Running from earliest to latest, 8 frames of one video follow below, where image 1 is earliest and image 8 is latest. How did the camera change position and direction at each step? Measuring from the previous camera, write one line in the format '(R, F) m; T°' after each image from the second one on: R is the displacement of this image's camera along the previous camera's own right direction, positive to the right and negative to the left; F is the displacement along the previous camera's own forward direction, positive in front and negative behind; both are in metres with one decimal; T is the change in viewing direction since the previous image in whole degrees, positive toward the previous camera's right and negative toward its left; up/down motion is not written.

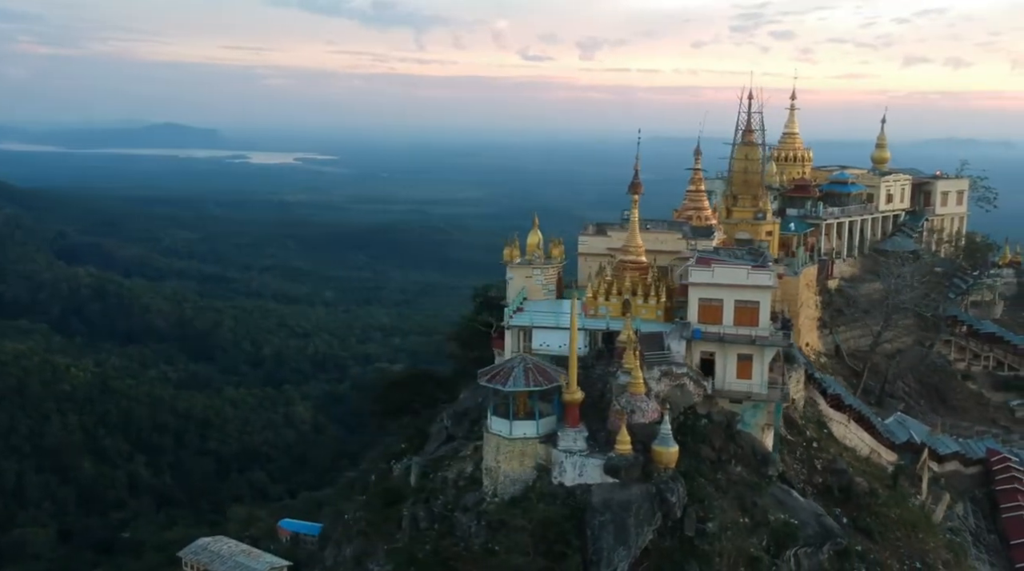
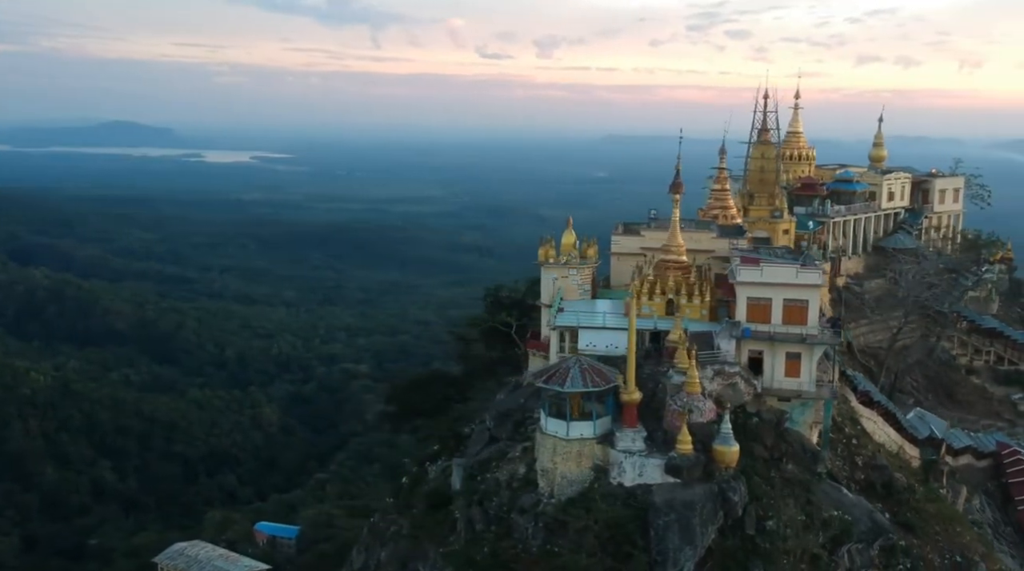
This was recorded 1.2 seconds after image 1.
(-1.3, +0.1) m; +2°
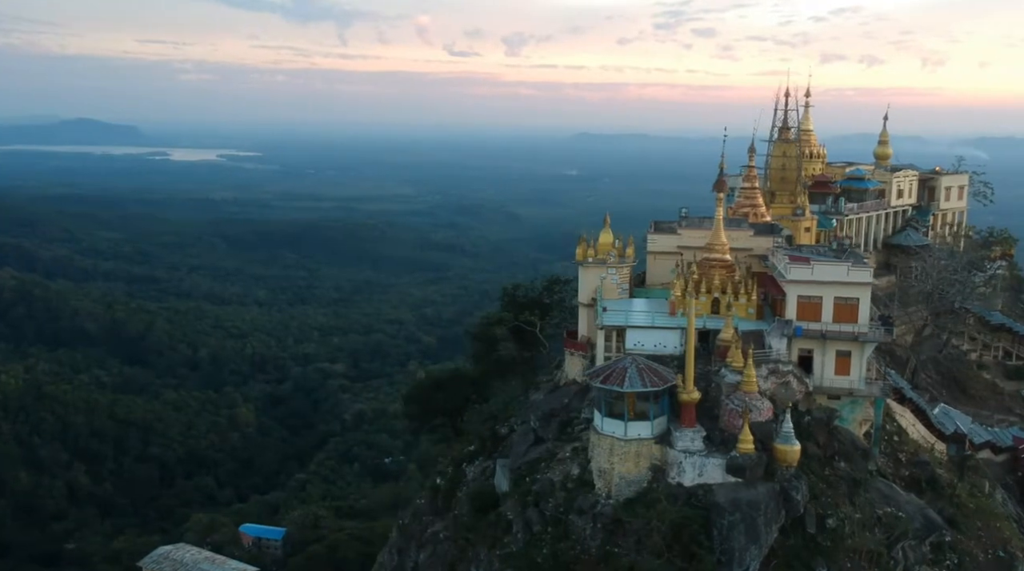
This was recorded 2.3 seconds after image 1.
(-1.2, +0.1) m; +1°
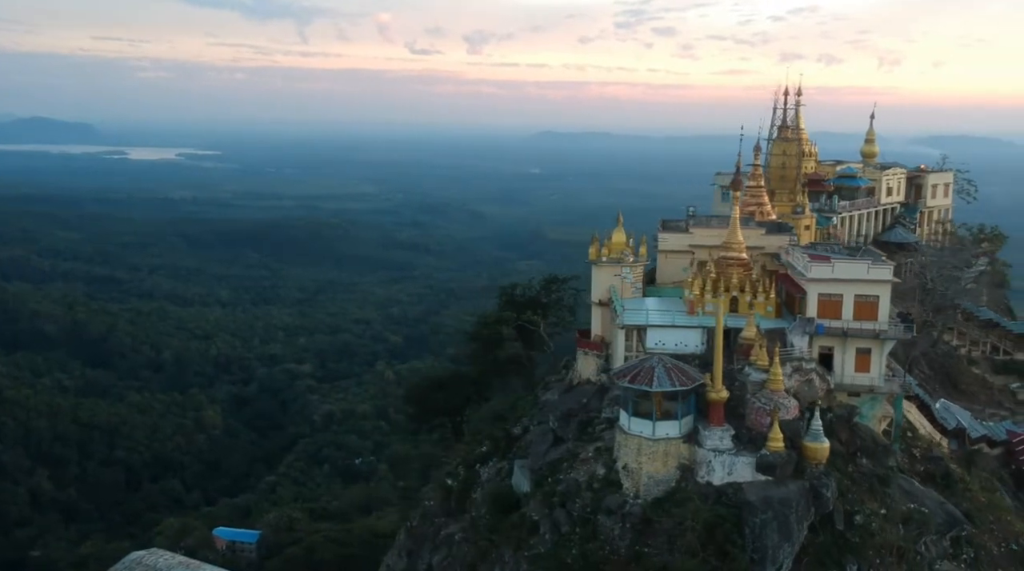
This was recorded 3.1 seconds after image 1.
(-0.9, +0.1) m; +2°
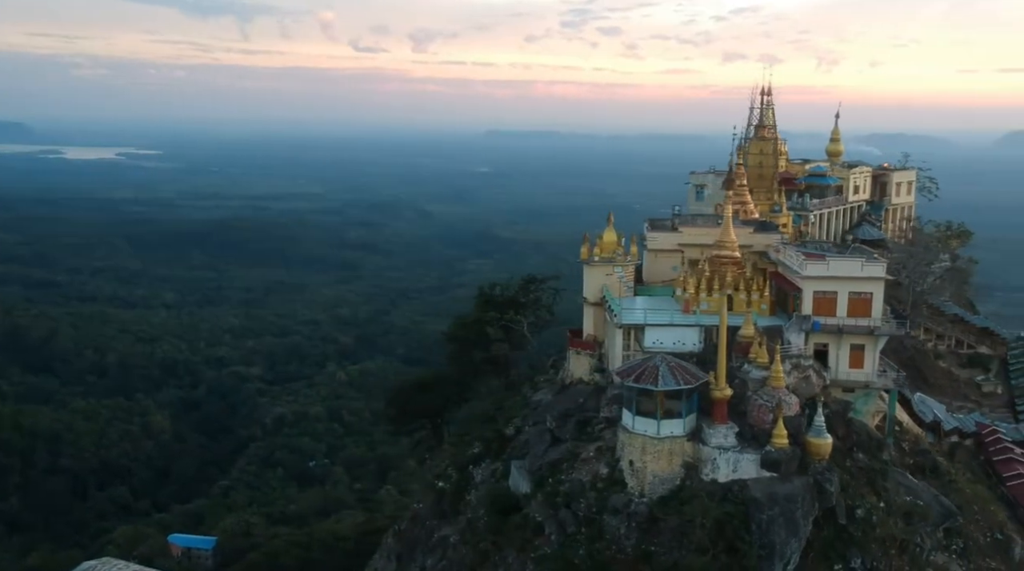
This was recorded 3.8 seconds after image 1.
(-0.8, +0.1) m; +3°
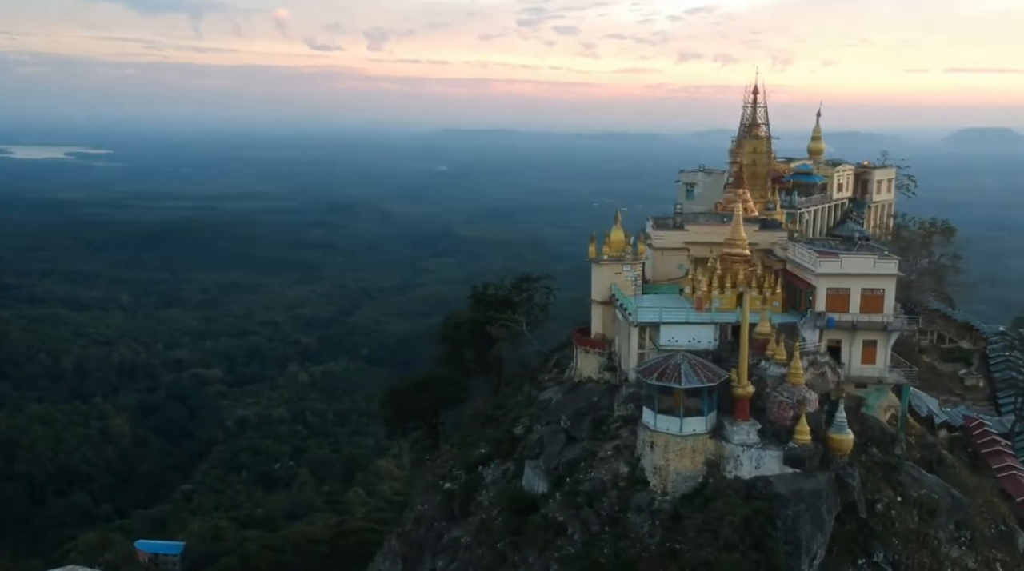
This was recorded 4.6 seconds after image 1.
(-0.9, +0.1) m; +2°
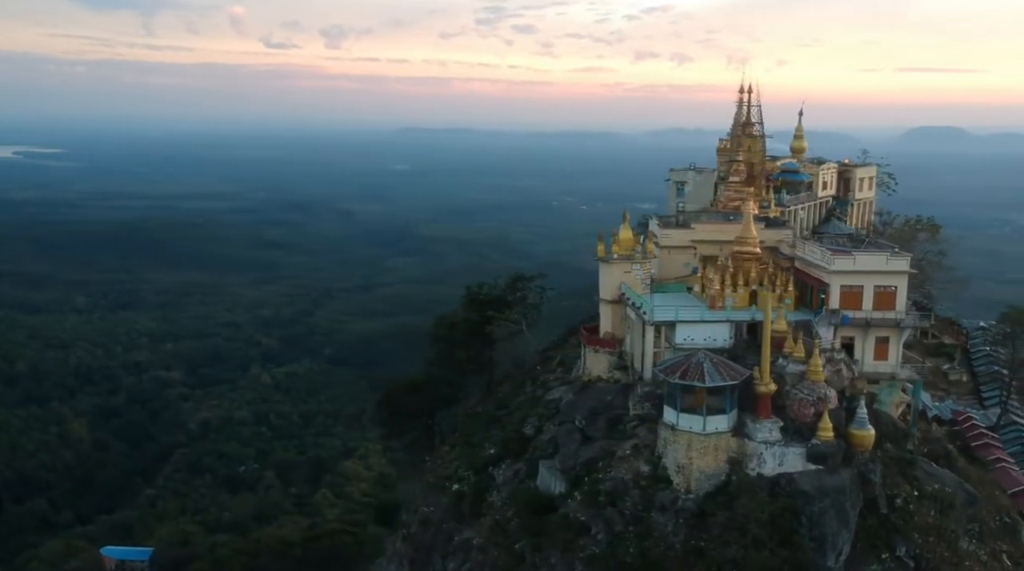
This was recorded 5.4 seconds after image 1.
(-0.9, +0.1) m; +2°
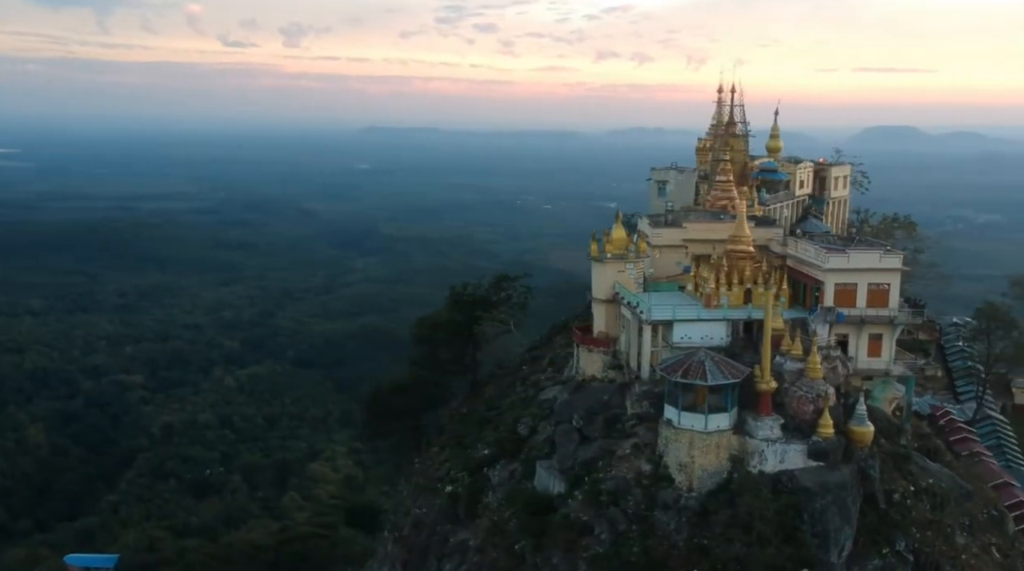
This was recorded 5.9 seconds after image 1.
(-0.5, +0.1) m; +2°
